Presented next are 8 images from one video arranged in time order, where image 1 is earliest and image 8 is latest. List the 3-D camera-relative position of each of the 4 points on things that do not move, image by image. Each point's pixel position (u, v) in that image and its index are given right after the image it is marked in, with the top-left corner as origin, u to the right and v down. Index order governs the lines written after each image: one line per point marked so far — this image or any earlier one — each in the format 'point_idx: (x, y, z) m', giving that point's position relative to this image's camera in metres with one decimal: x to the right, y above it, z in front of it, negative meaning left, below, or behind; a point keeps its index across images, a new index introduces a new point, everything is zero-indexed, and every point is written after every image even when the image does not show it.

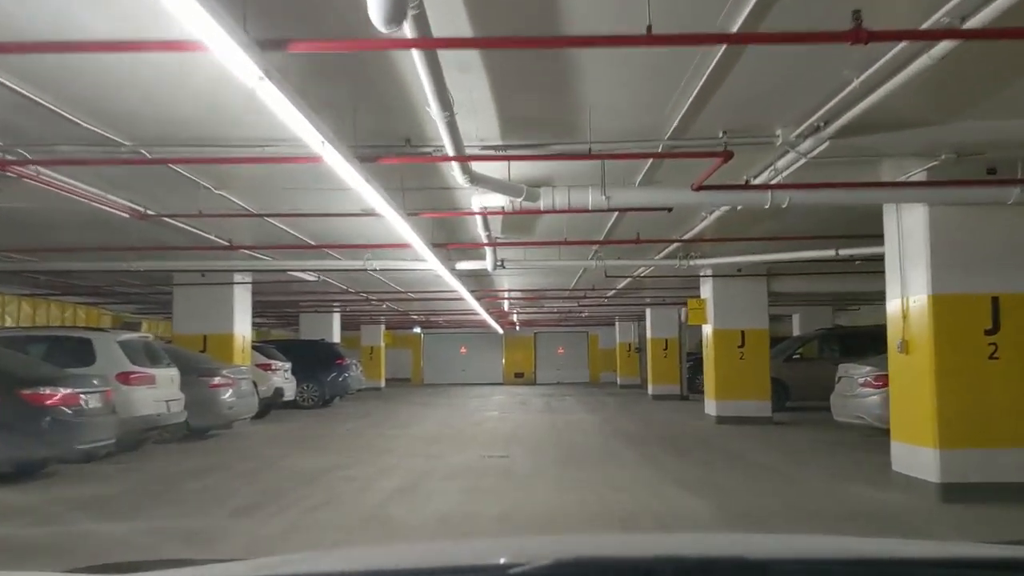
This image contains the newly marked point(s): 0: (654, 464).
0: (+1.7, -2.1, +11.6) m
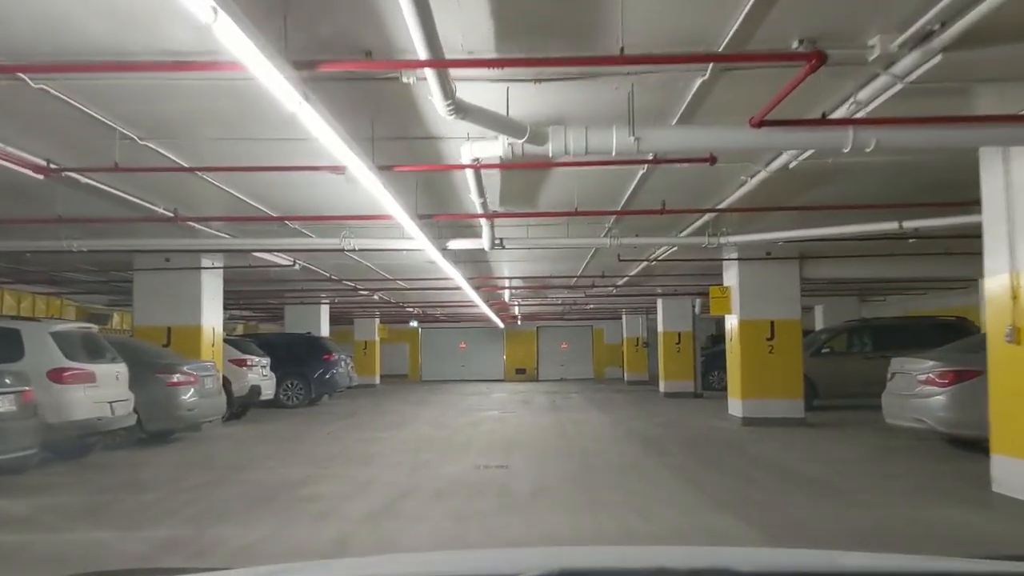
0: (+1.7, -1.9, +10.0) m
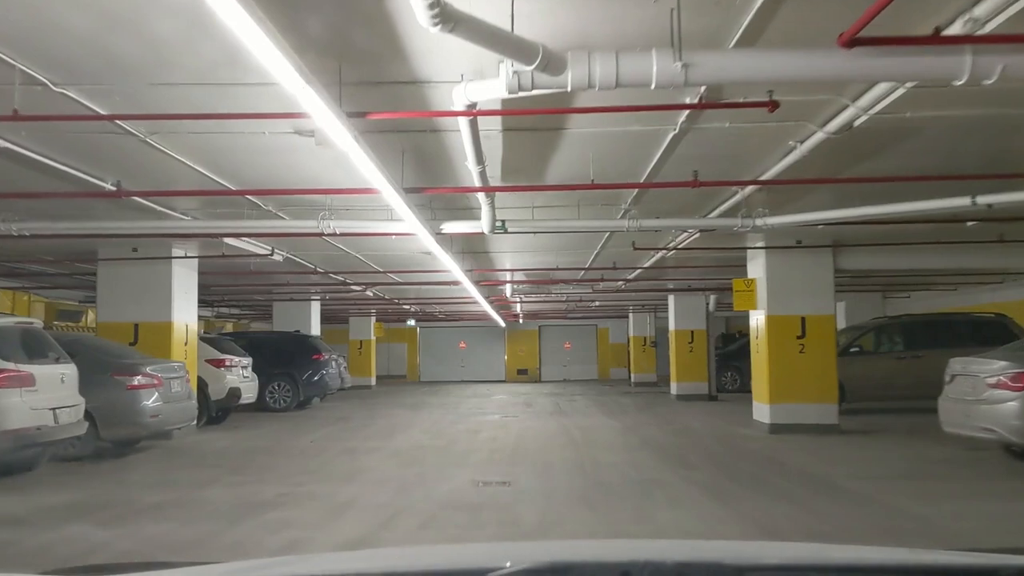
0: (+1.7, -1.8, +8.7) m
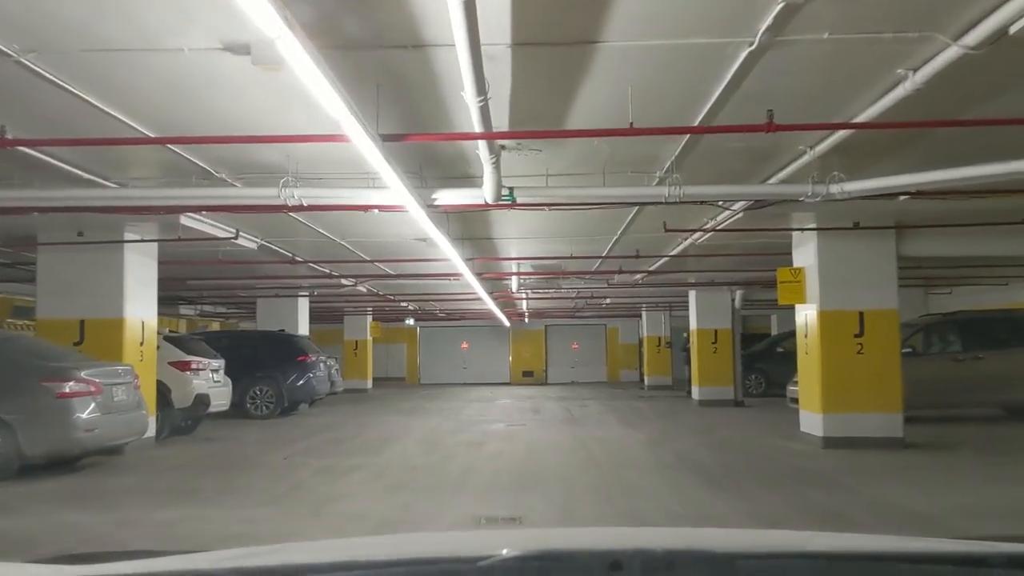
0: (+1.8, -1.7, +6.9) m
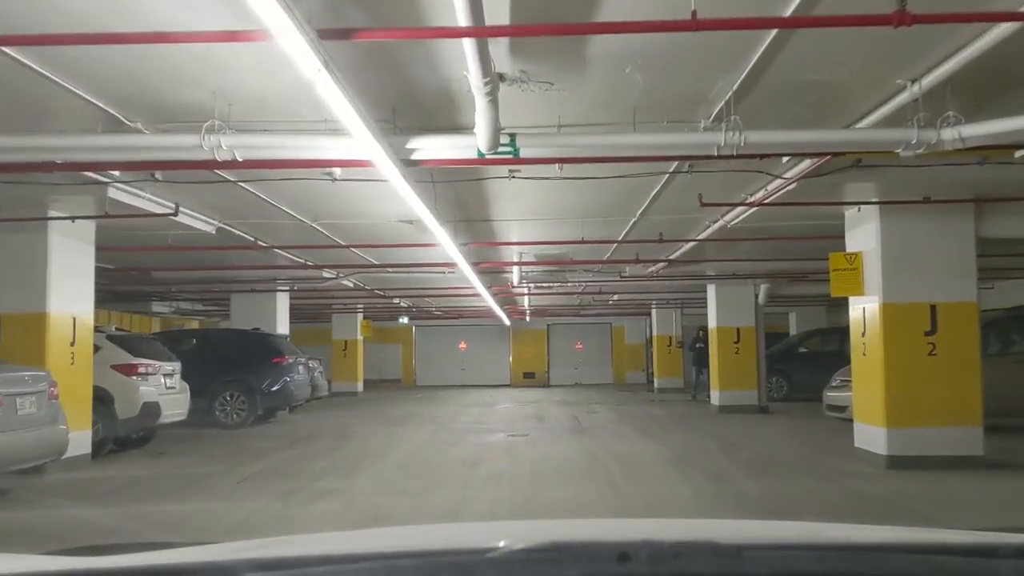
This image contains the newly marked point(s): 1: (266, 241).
0: (+1.8, -1.6, +5.1) m
1: (-2.9, +0.6, +11.3) m
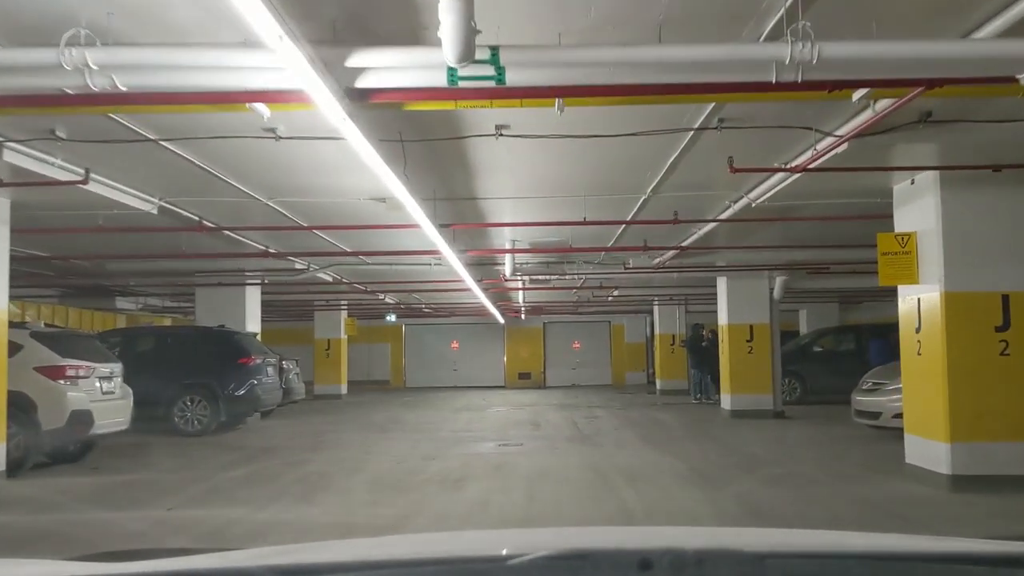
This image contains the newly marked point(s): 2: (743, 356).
0: (+1.8, -1.5, +3.7) m
1: (-3.0, +0.7, +9.8) m
2: (+3.7, -1.1, +15.4) m
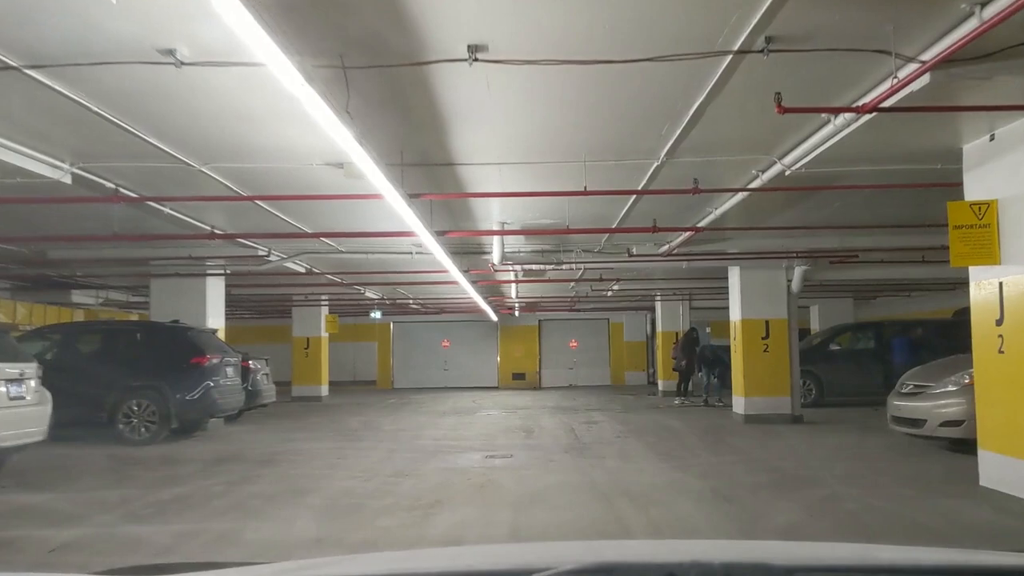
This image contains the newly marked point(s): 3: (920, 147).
0: (+1.7, -1.4, +2.2) m
1: (-3.1, +0.8, +8.3) m
2: (+3.5, -1.0, +13.9) m
3: (+2.8, +0.9, +6.8) m
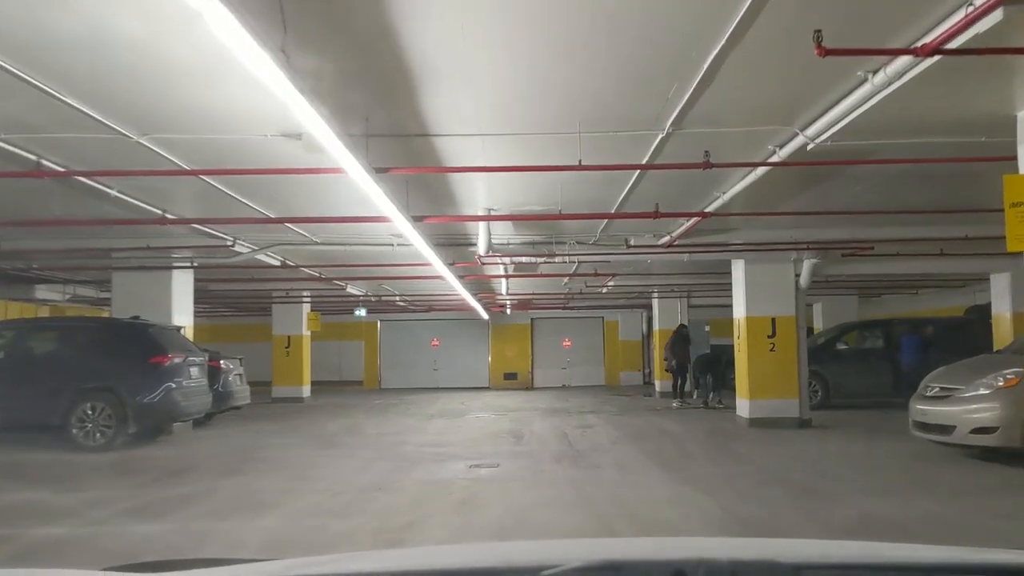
0: (+1.6, -1.3, +1.3) m
1: (-3.2, +0.8, +7.3) m
2: (+3.4, -0.9, +13.0) m
3: (+2.7, +1.0, +5.9) m
